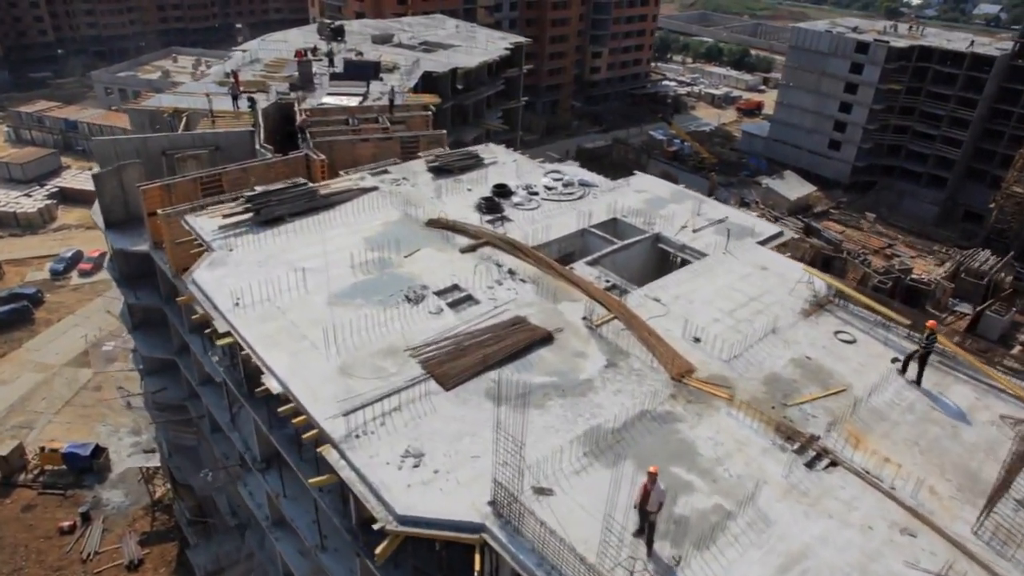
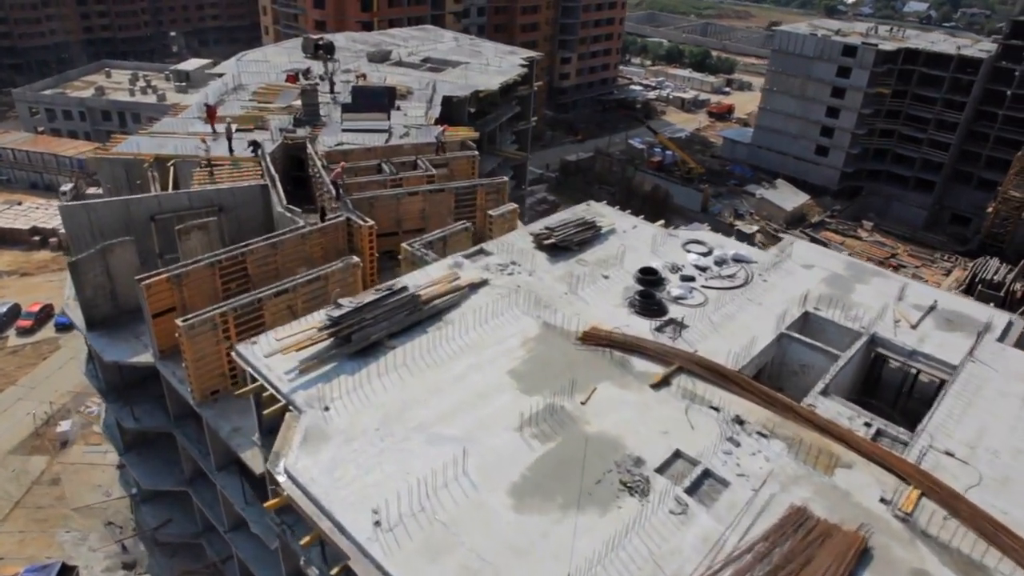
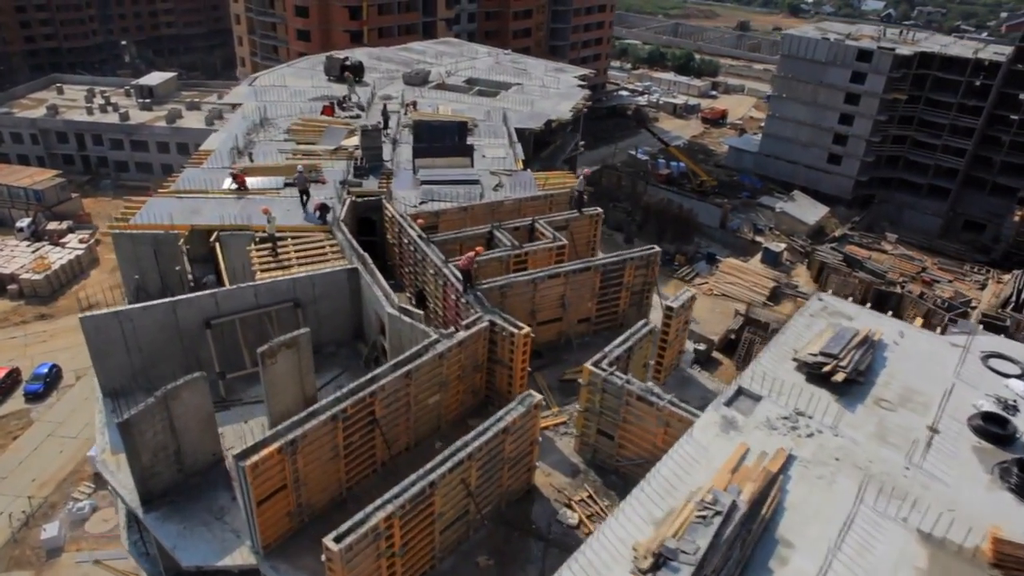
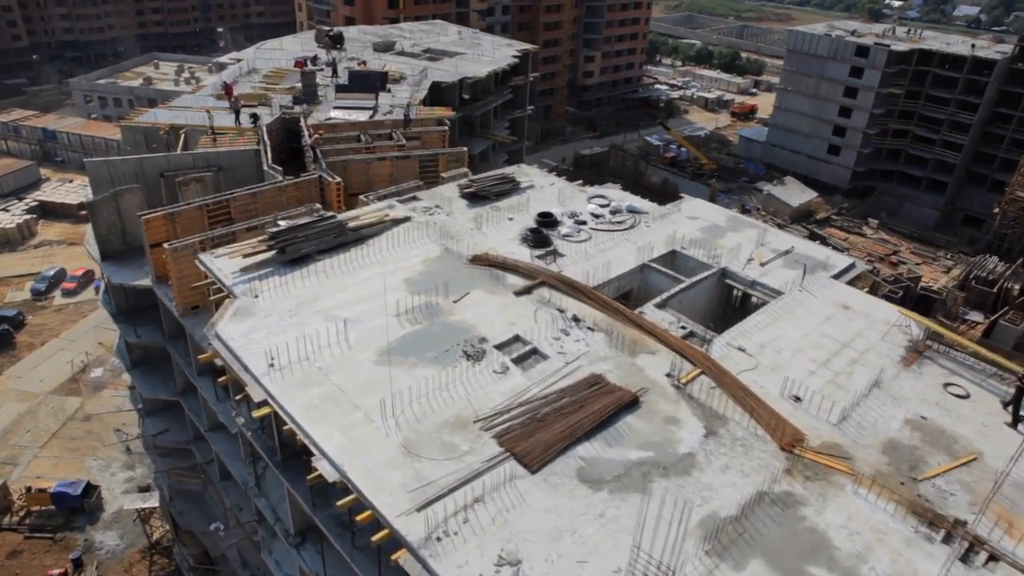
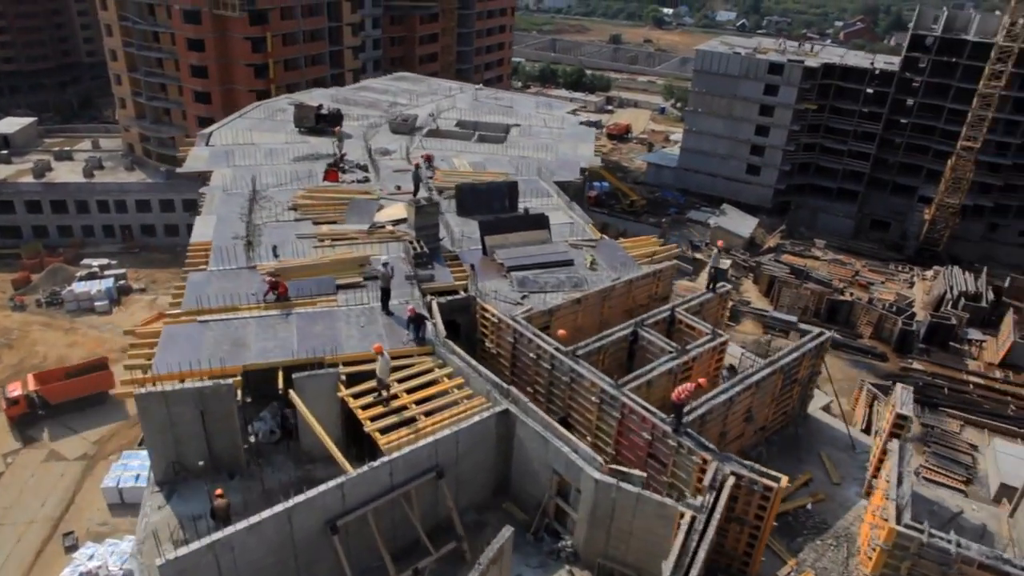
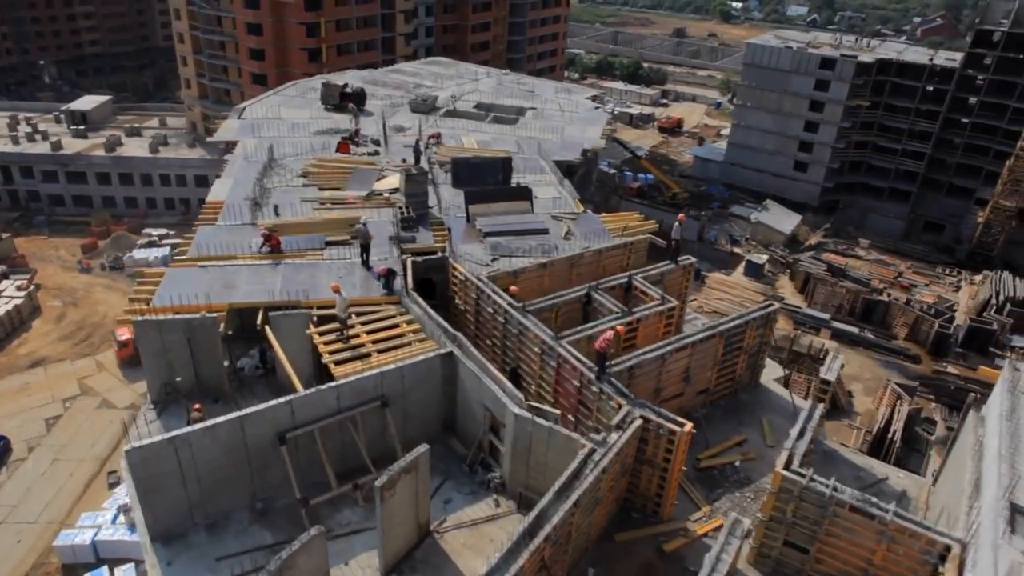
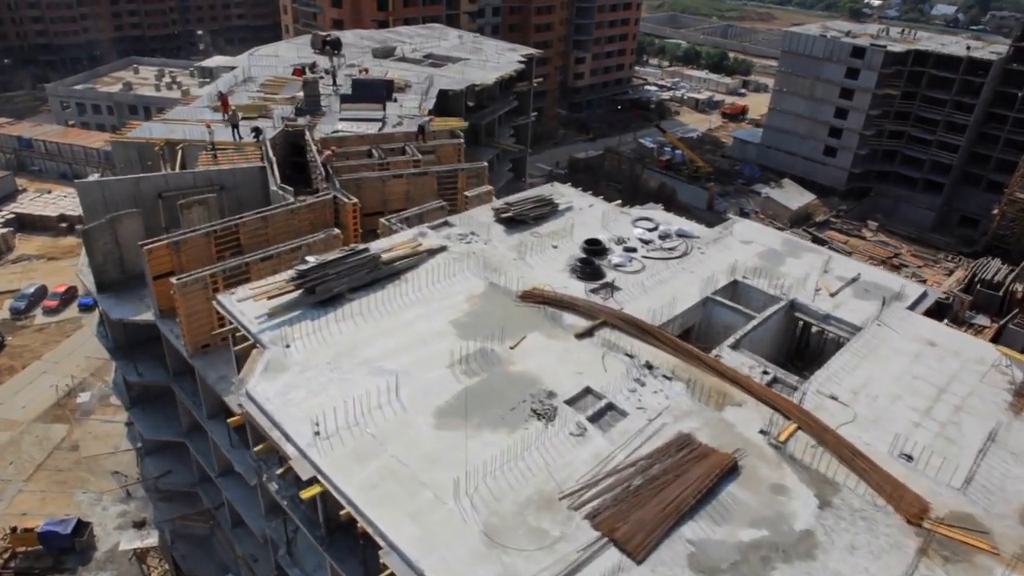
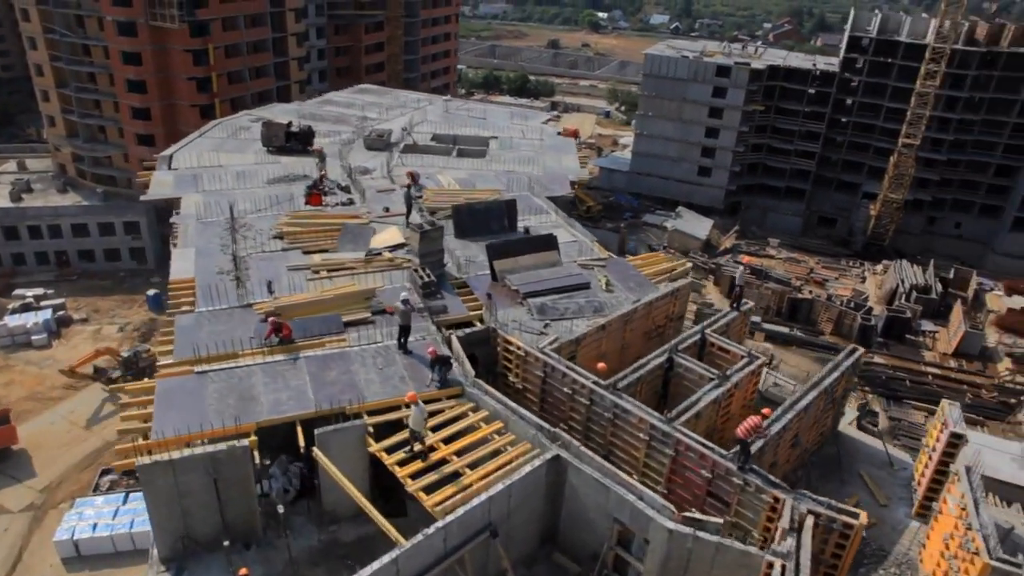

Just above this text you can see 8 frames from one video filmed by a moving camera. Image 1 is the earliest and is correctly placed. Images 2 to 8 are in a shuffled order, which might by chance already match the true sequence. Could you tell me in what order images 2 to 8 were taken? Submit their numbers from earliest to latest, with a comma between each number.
4, 7, 2, 3, 6, 5, 8
